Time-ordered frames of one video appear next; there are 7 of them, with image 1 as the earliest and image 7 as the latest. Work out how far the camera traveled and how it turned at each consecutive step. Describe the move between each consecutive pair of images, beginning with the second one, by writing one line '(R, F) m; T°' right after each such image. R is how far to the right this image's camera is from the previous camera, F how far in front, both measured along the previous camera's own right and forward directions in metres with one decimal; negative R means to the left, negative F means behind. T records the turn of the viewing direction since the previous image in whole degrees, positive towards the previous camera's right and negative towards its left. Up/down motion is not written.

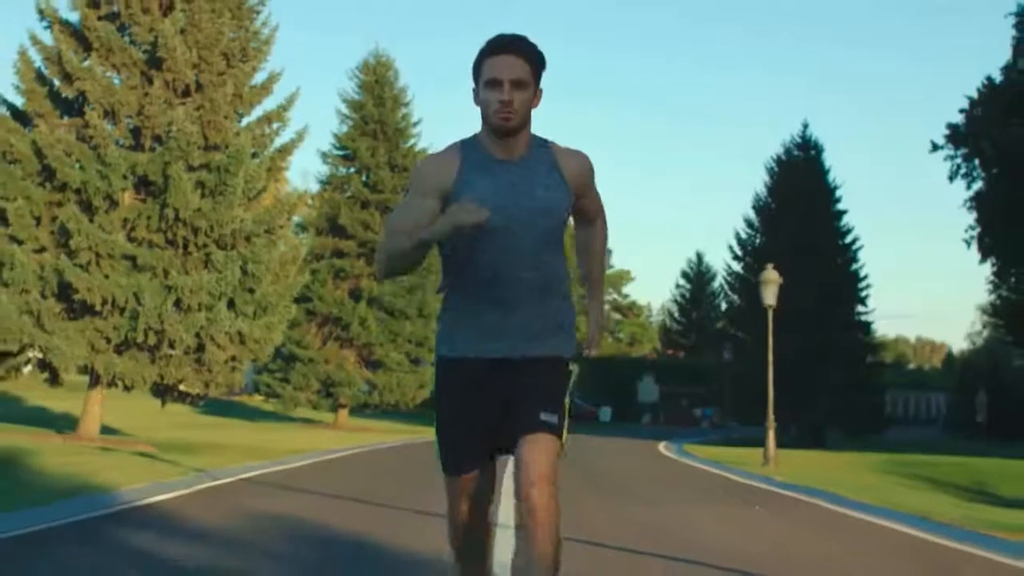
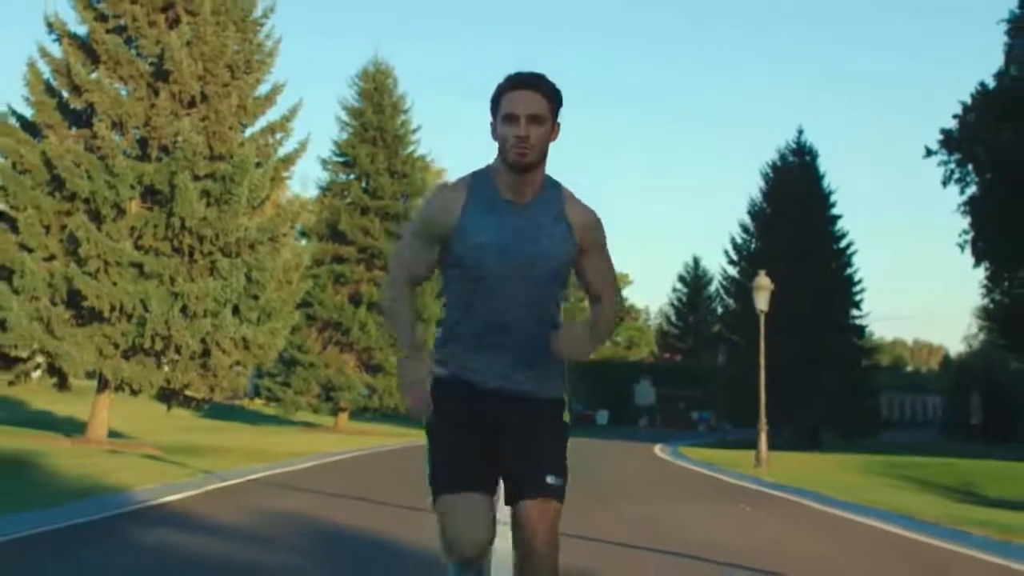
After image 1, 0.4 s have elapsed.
(0.0, -0.7) m; 0°
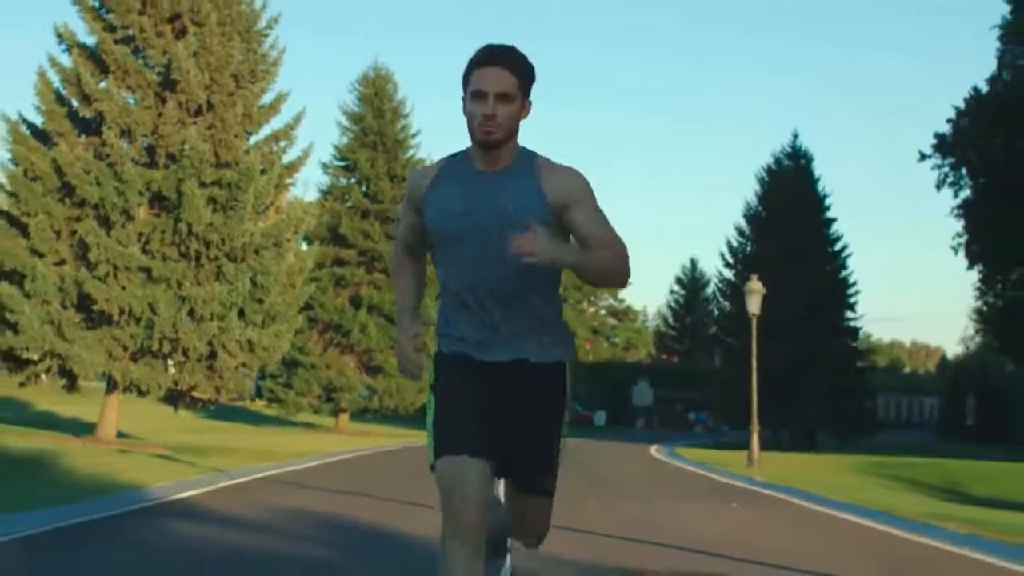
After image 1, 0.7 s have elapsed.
(0.0, -0.8) m; 0°
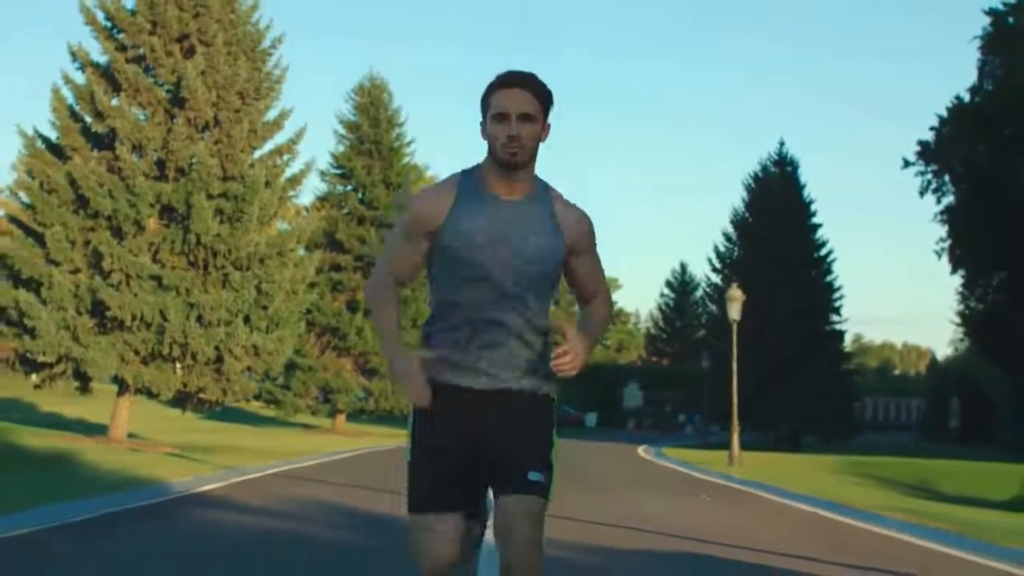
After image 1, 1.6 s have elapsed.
(0.0, -1.6) m; 0°
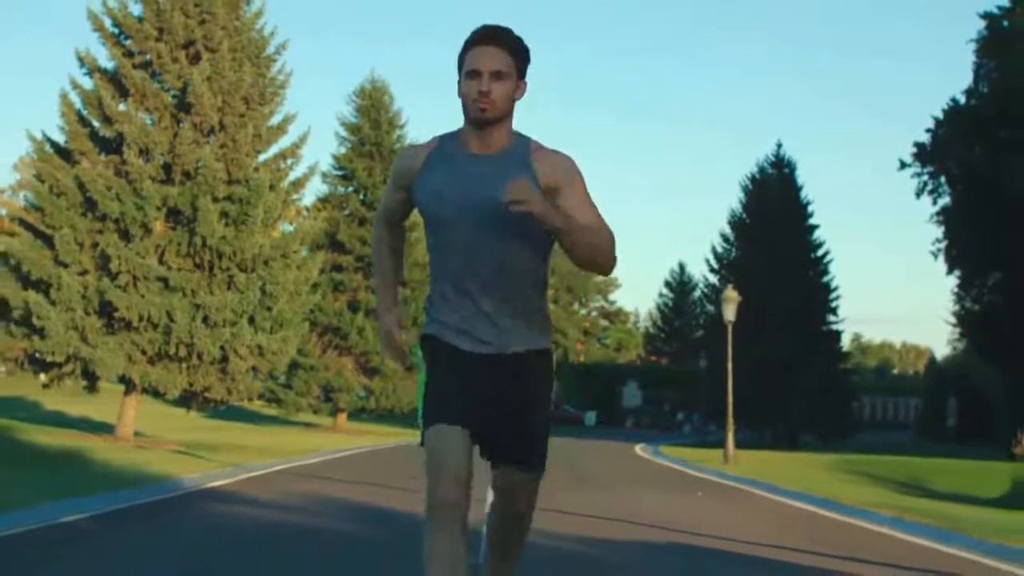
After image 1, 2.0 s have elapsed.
(0.0, -0.6) m; 0°
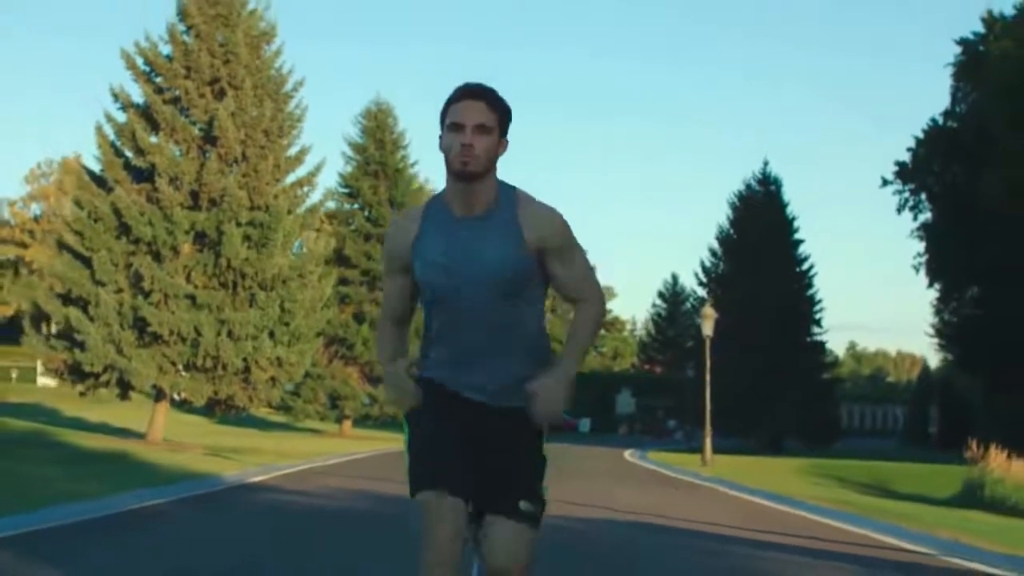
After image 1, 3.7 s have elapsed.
(0.0, -3.1) m; 0°
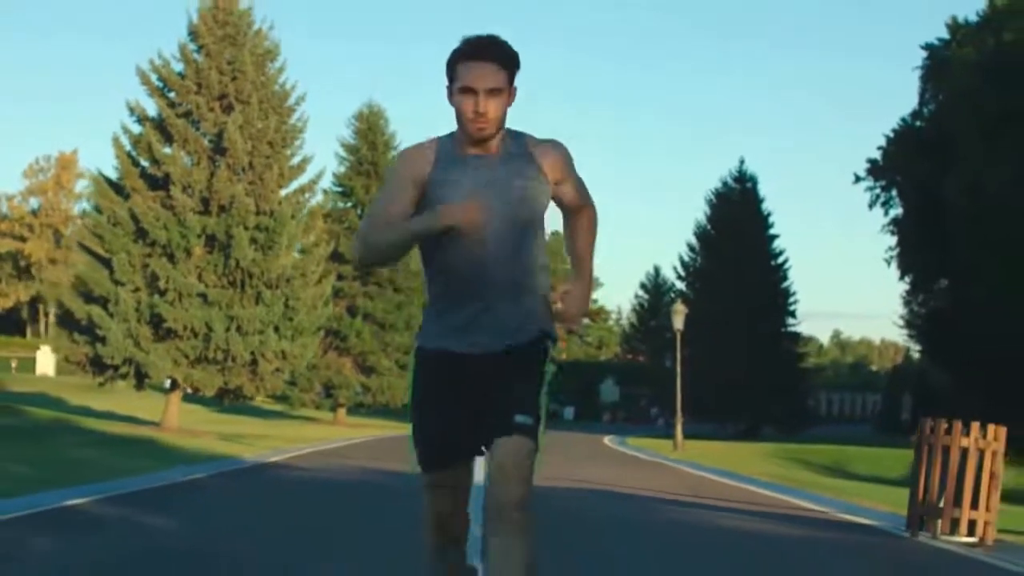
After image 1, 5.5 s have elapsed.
(0.0, -3.1) m; 0°
